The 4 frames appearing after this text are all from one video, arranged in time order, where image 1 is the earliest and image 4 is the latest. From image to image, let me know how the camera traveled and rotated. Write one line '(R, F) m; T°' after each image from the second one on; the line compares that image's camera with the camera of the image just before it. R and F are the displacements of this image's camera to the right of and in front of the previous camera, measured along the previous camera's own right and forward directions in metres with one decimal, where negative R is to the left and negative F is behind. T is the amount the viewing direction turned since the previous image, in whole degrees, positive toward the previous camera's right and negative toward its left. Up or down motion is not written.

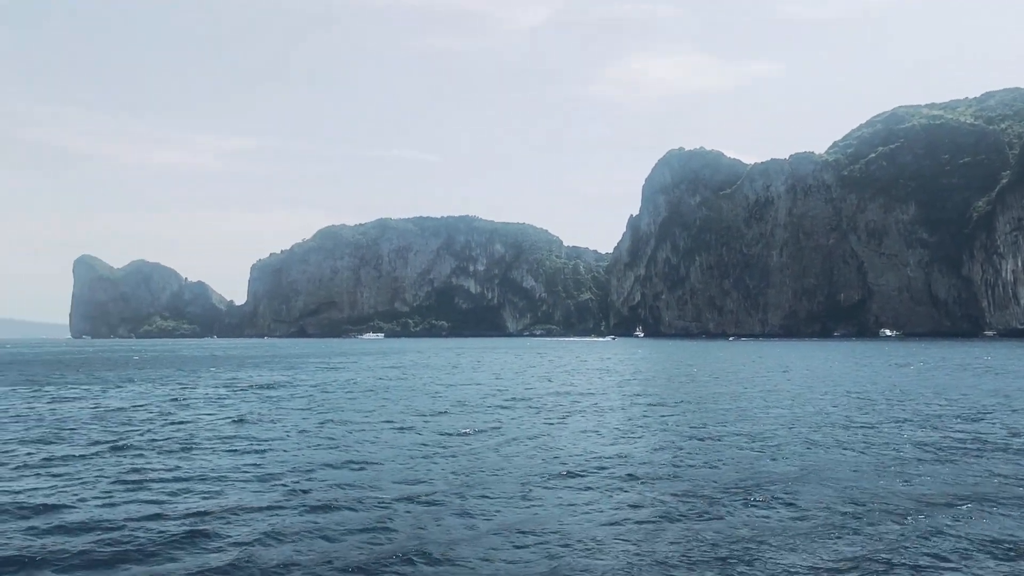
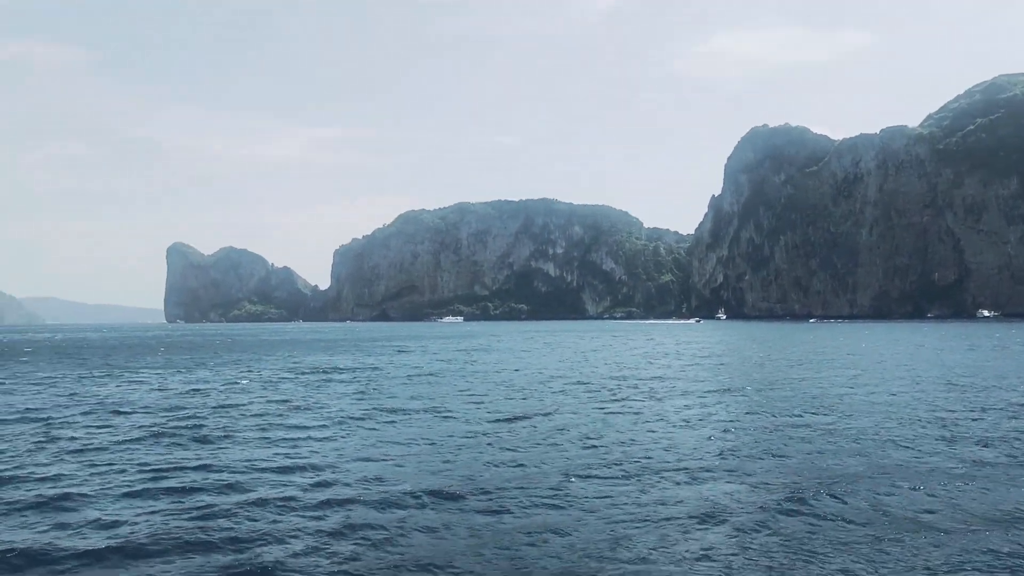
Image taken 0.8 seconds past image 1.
(+1.1, +1.3) m; -5°
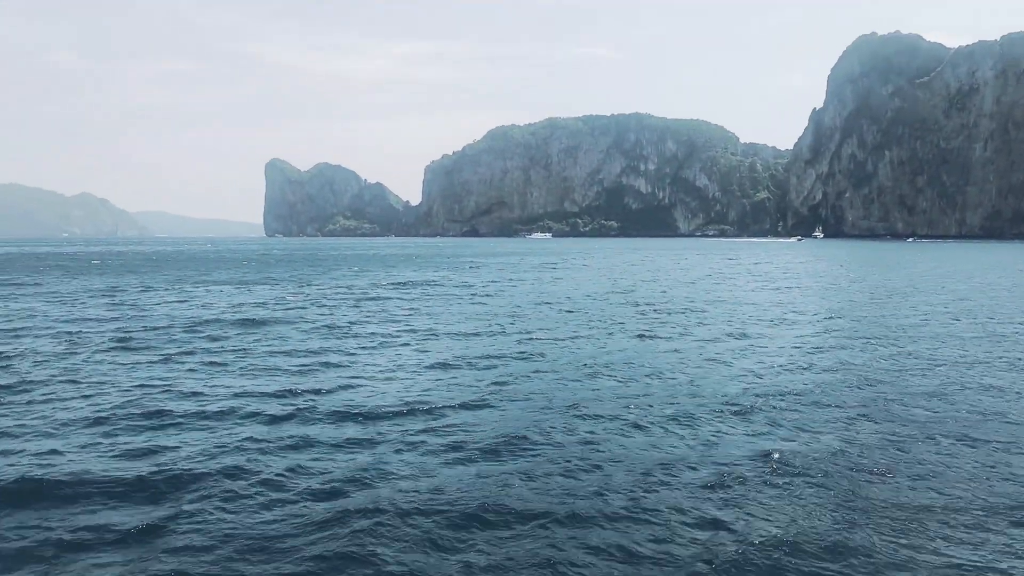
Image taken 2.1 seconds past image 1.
(+2.2, +1.7) m; -6°
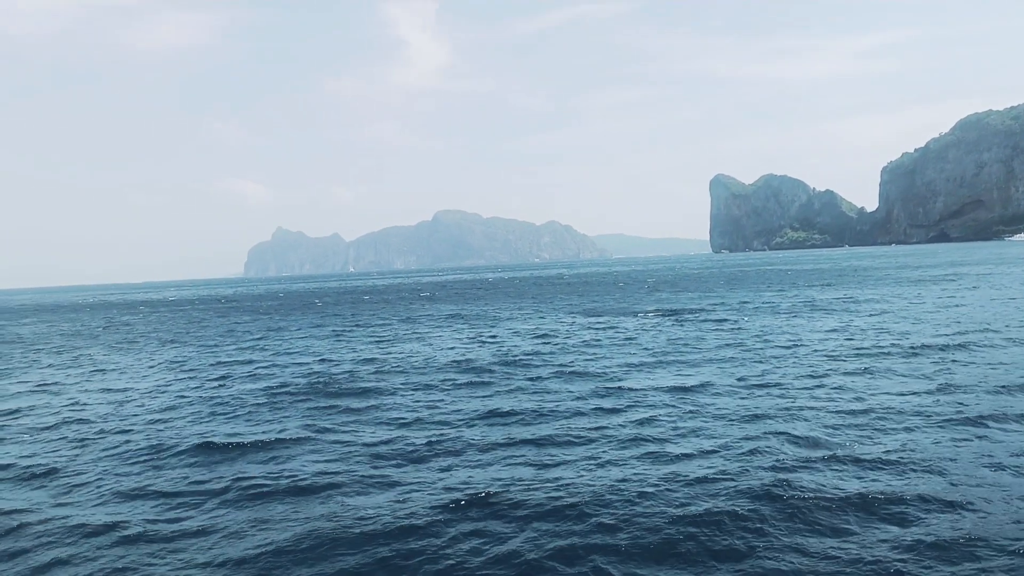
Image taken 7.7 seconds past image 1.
(+9.2, +8.0) m; -29°
